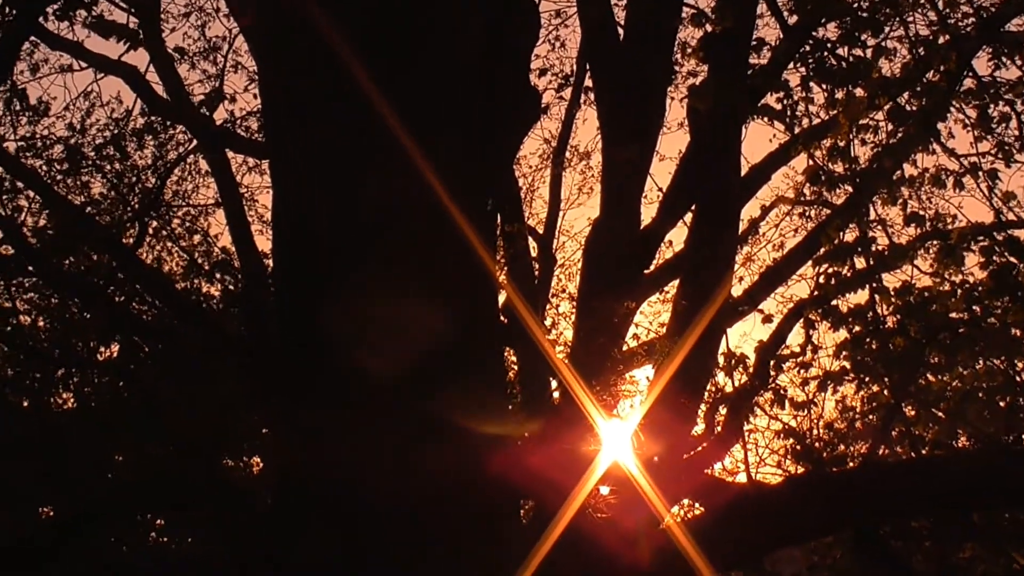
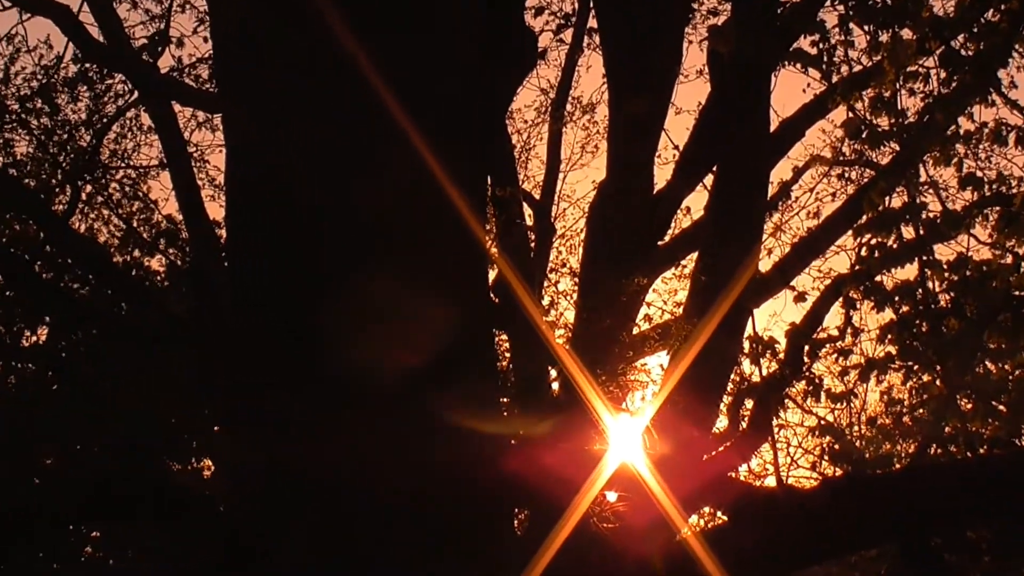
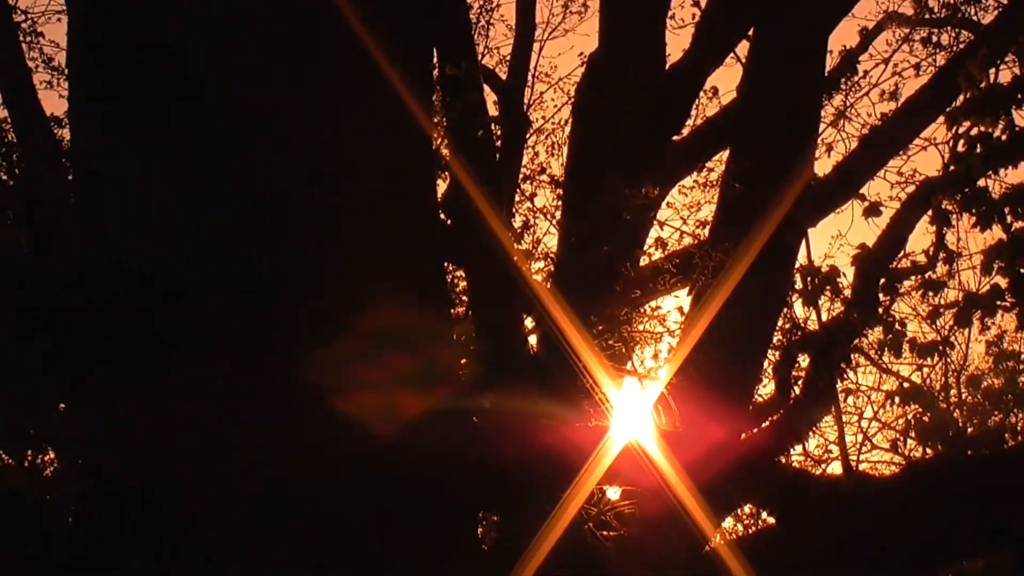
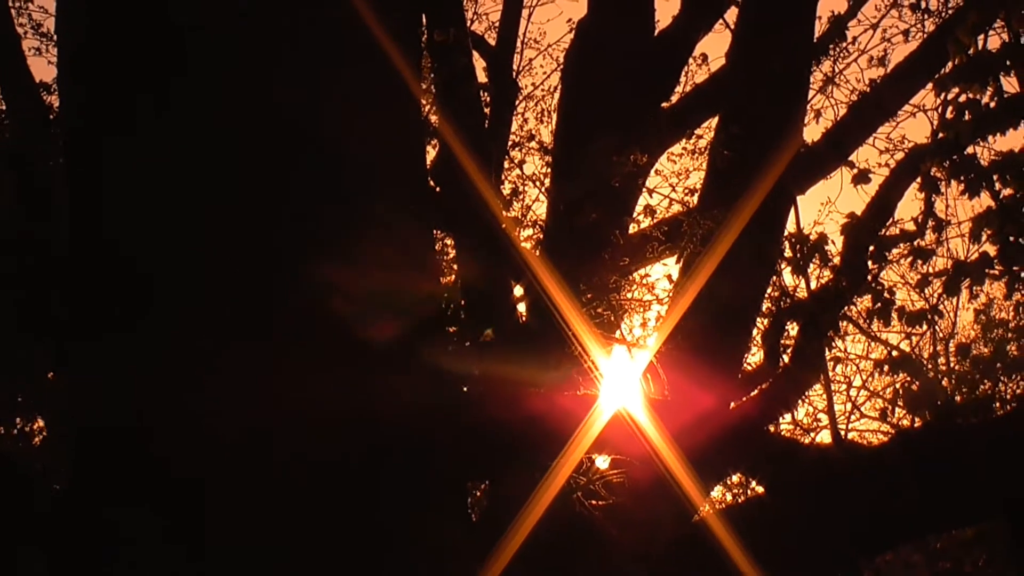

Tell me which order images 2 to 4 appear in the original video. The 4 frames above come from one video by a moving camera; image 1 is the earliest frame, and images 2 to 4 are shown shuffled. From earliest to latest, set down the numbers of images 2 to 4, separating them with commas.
2, 3, 4
